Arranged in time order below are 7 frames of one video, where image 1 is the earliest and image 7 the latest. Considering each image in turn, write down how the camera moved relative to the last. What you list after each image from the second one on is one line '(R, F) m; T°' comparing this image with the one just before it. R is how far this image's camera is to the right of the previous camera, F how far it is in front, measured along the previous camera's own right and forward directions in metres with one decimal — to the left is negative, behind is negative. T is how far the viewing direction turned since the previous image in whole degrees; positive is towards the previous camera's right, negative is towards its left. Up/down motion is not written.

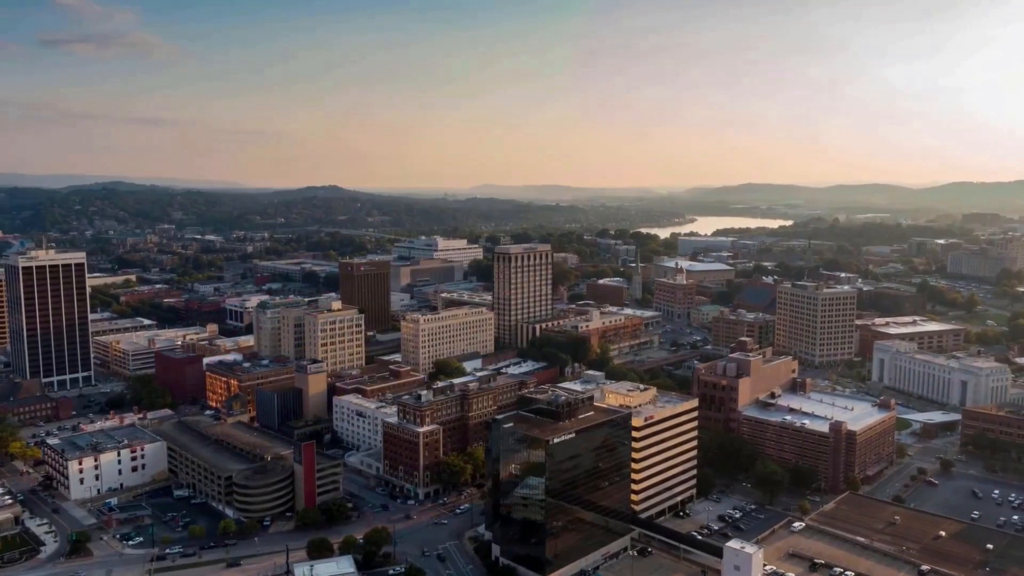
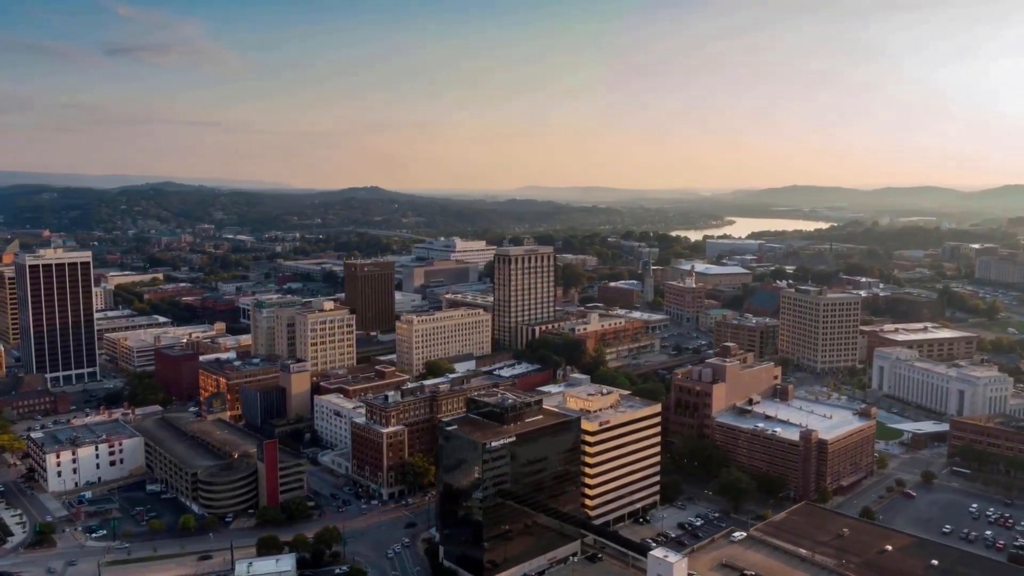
(+3.6, +0.2) m; -3°
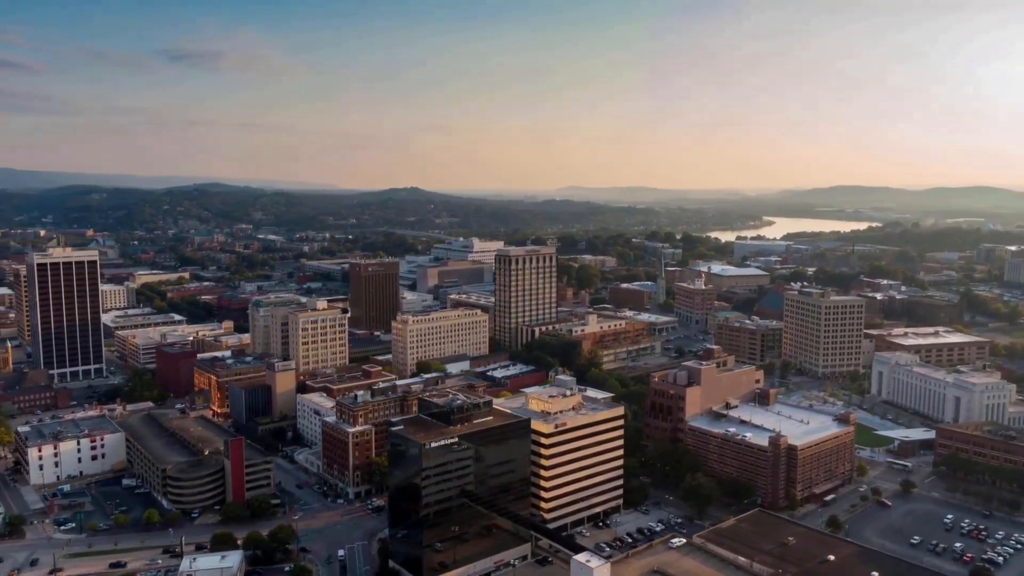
(+3.6, +0.2) m; -3°
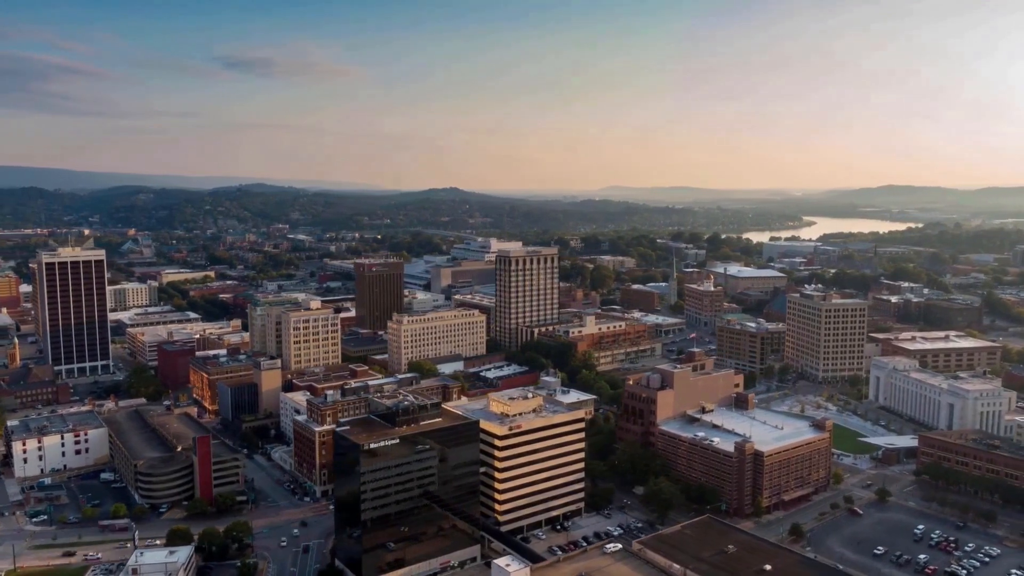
(+3.6, +0.2) m; -3°
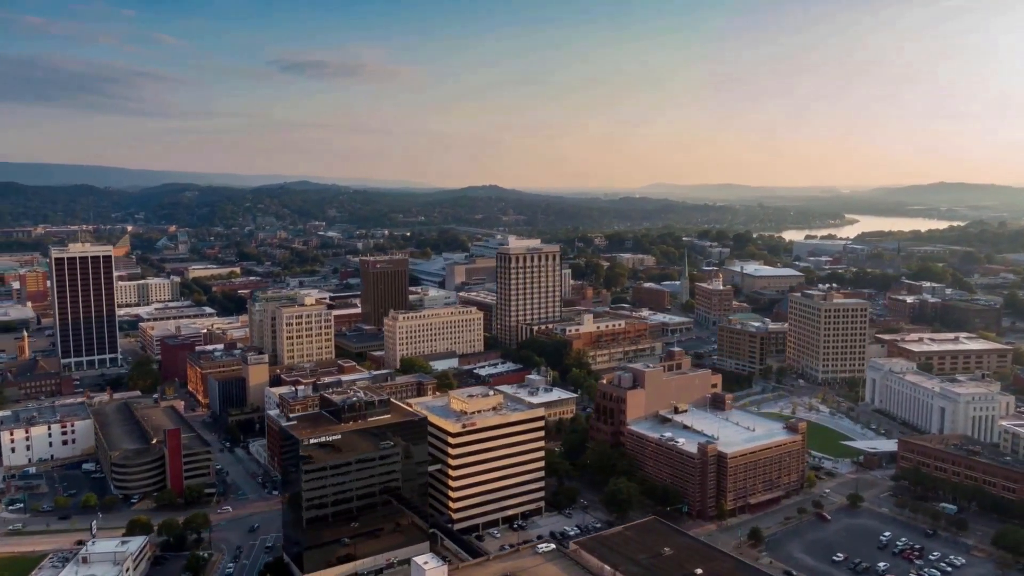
(+3.6, +0.2) m; -3°
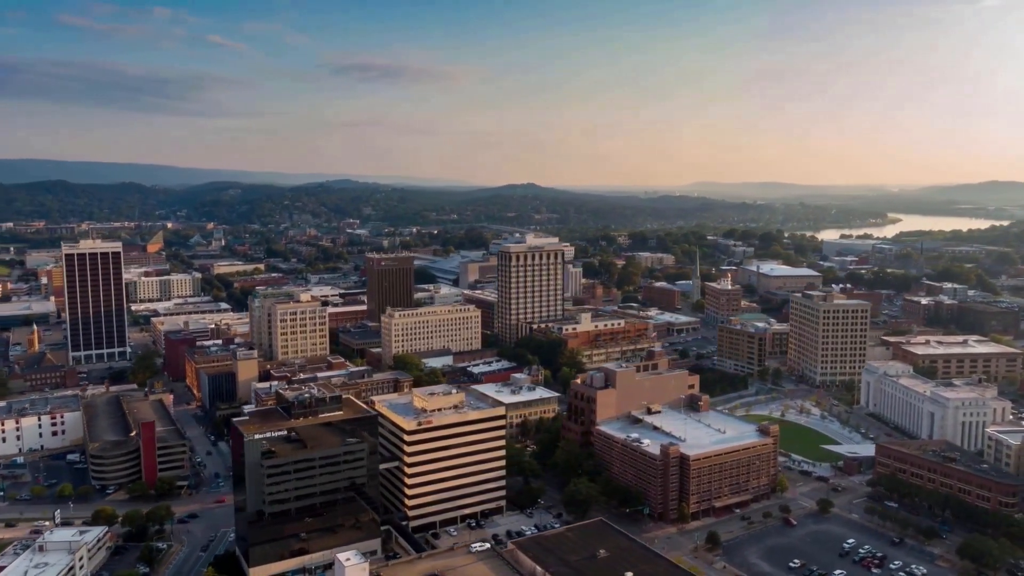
(+3.5, +0.2) m; -3°
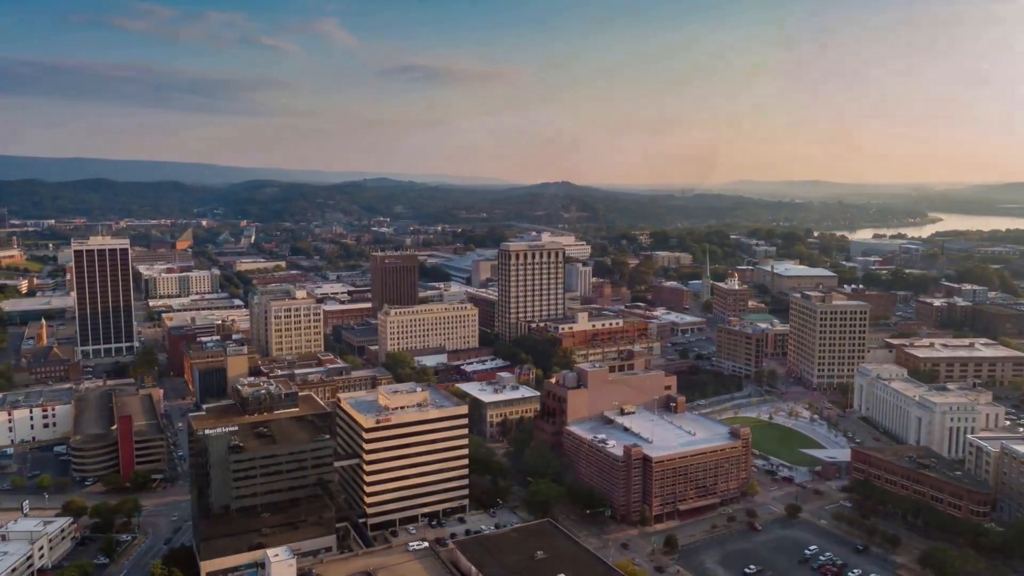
(+3.2, +0.2) m; -3°
